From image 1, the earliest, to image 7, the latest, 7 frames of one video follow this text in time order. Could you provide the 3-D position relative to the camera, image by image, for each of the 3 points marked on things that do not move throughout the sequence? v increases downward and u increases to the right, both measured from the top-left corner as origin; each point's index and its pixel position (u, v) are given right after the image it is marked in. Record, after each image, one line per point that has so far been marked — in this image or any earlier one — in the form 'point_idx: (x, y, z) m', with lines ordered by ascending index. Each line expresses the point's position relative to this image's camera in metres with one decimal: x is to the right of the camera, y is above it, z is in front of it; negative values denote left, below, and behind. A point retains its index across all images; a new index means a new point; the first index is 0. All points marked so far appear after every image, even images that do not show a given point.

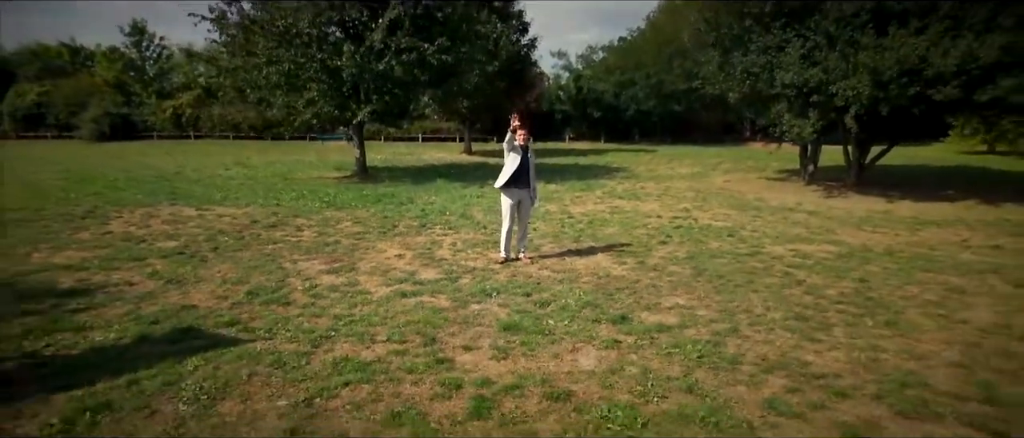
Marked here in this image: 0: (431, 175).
0: (-1.8, +1.0, +14.6) m
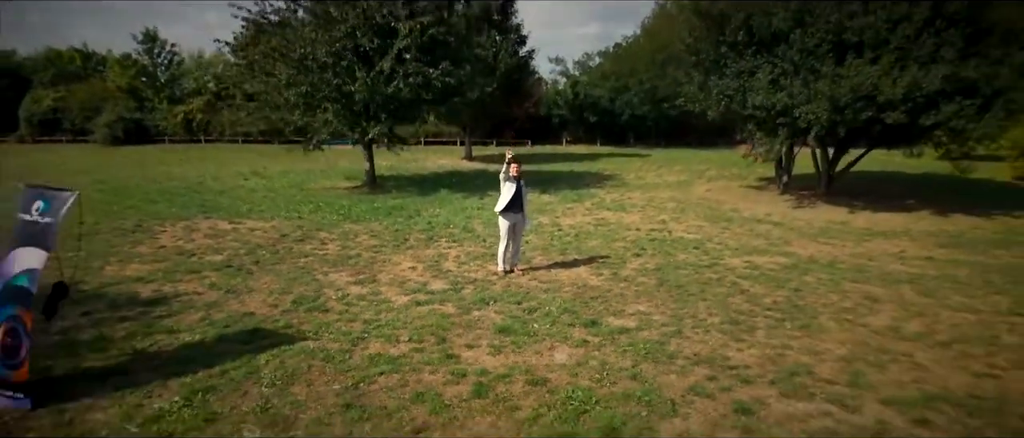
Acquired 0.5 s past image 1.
0: (-1.8, +0.8, +15.8) m
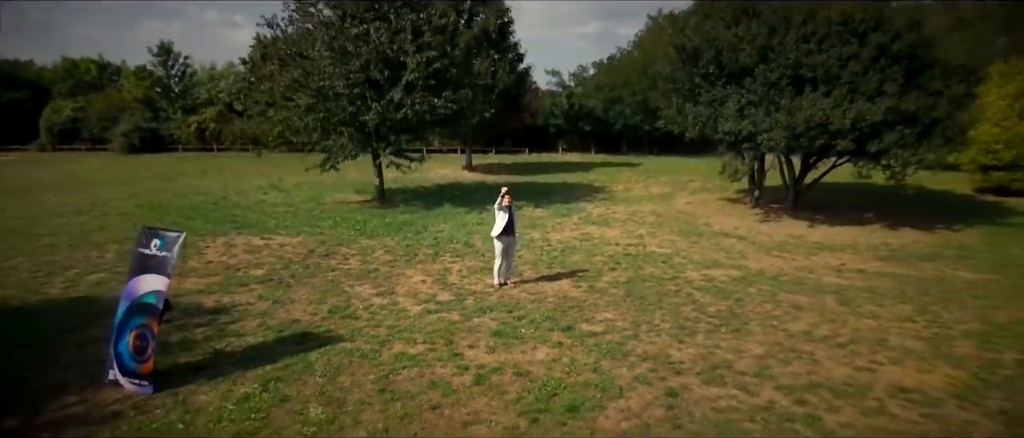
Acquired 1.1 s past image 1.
0: (-1.9, +0.5, +17.3) m
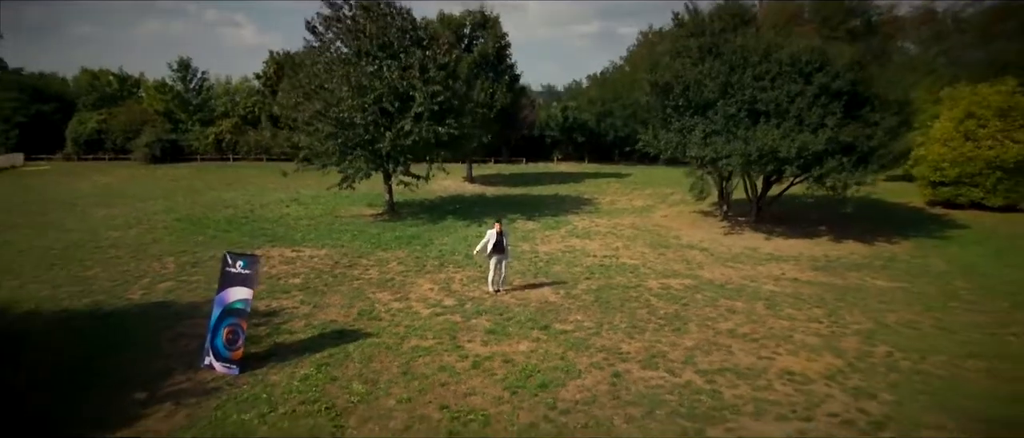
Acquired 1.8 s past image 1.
0: (-2.0, +0.2, +19.3) m
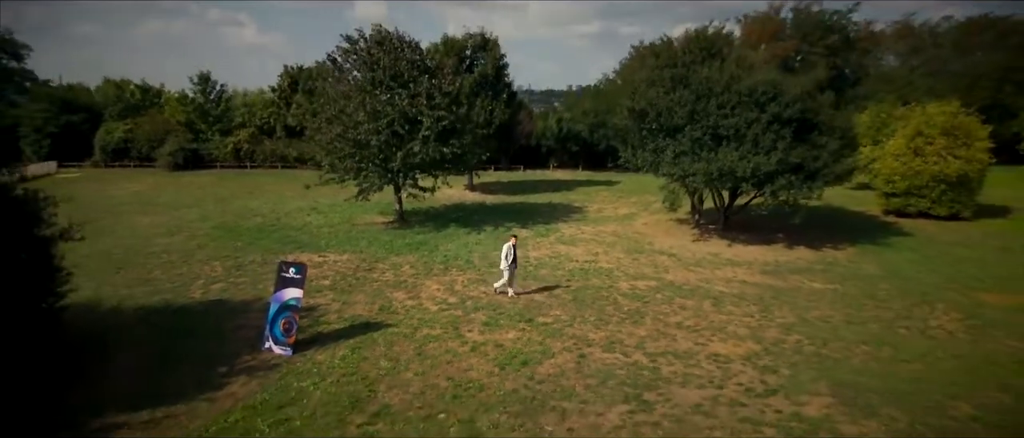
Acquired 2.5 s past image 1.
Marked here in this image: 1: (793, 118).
0: (-2.2, 0.0, +21.7) m
1: (+7.2, +2.6, +17.1) m
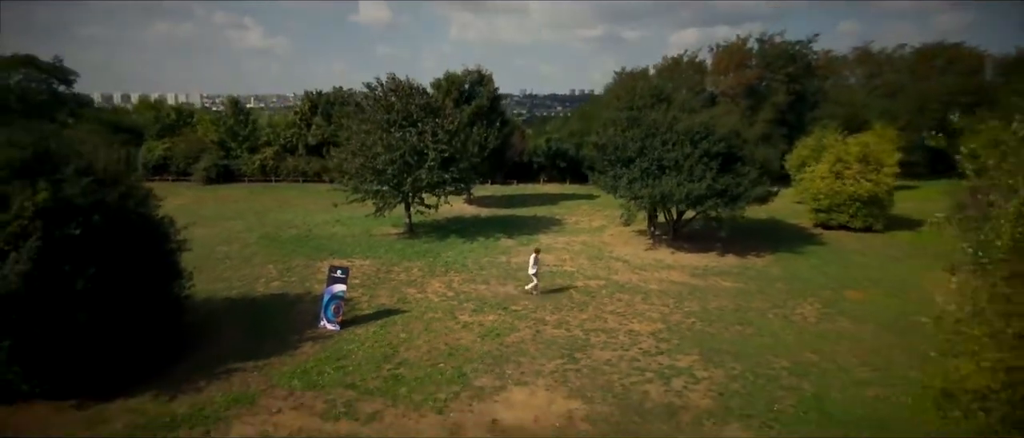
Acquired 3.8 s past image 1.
0: (-2.6, -0.4, +26.3) m
1: (+6.8, +2.1, +21.7) m
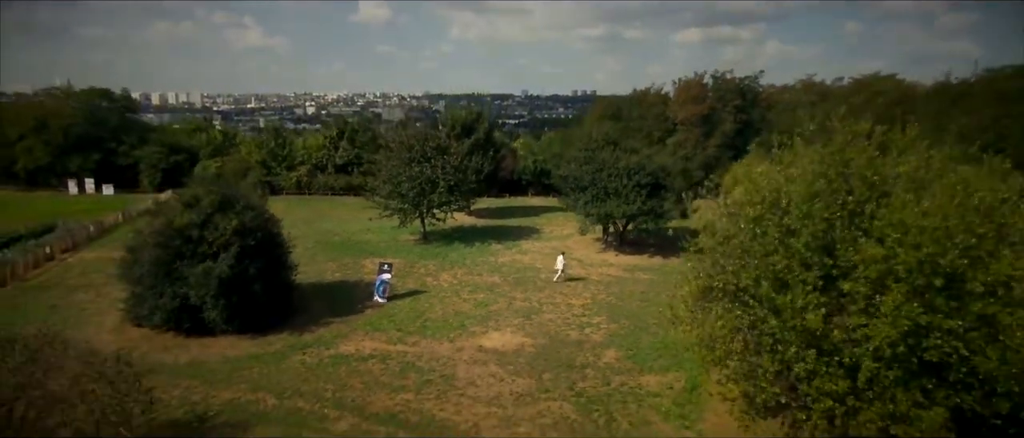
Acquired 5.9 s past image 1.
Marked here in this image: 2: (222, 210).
0: (-3.2, -1.0, +35.0) m
1: (+6.2, +1.6, +30.4) m
2: (-8.6, +0.3, +19.8) m
